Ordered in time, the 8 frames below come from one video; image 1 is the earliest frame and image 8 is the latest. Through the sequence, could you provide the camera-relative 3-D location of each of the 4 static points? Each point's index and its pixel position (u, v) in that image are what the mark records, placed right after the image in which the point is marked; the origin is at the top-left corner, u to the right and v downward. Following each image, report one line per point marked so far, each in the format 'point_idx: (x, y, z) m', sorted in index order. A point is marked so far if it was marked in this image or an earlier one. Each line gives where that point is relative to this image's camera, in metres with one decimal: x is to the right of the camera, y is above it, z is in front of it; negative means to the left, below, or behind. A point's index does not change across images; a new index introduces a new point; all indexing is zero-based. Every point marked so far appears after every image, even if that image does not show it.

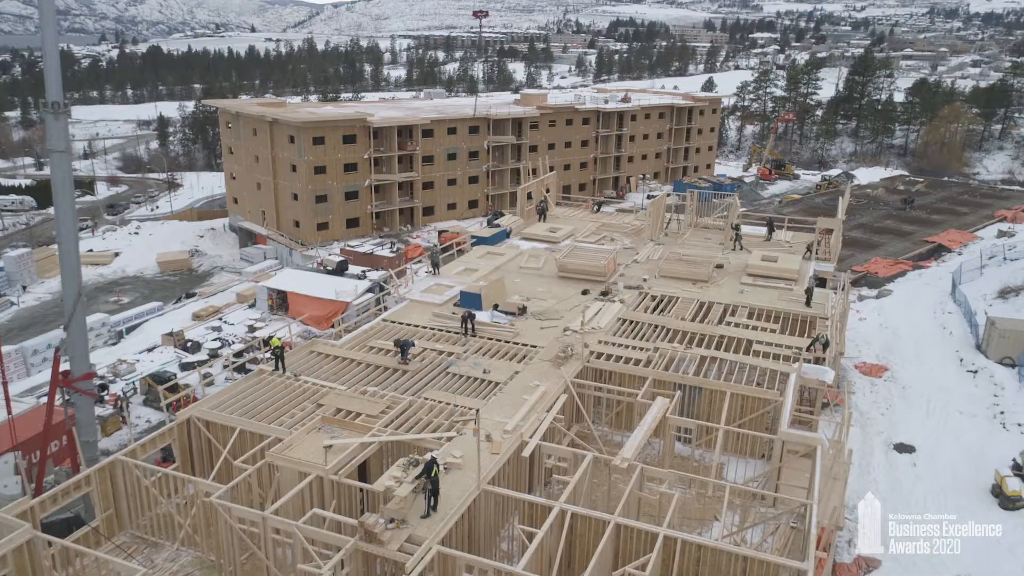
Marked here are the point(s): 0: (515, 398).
0: (0.0, -2.5, +17.5) m
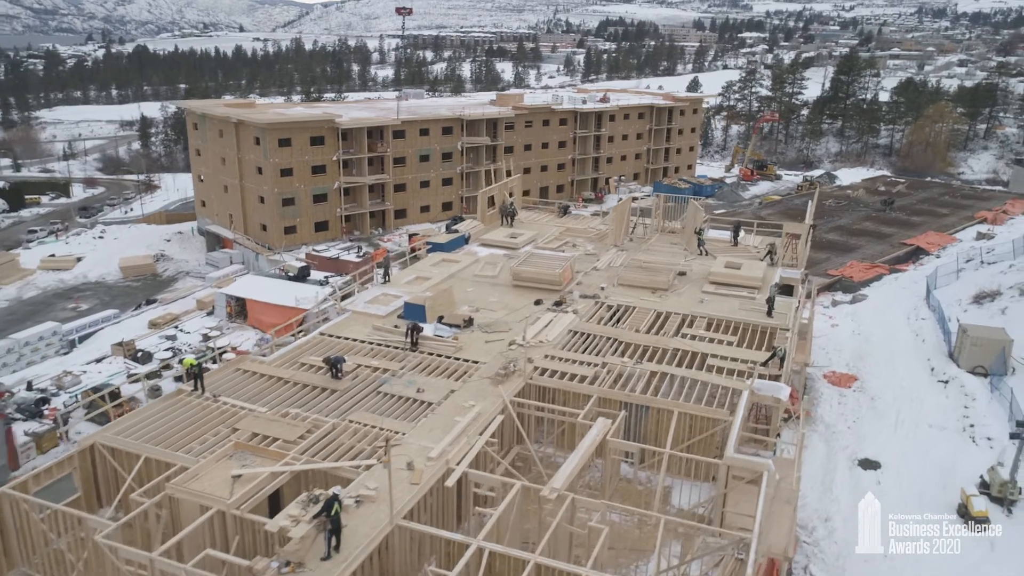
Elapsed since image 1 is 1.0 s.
0: (-1.4, -2.8, +16.5) m
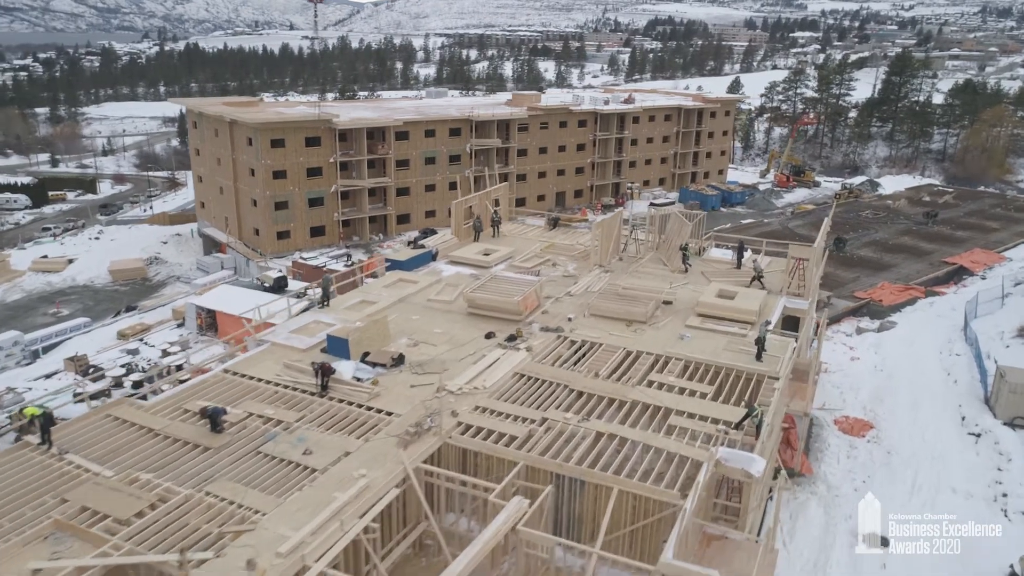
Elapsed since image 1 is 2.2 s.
0: (-3.3, -3.6, +13.4) m
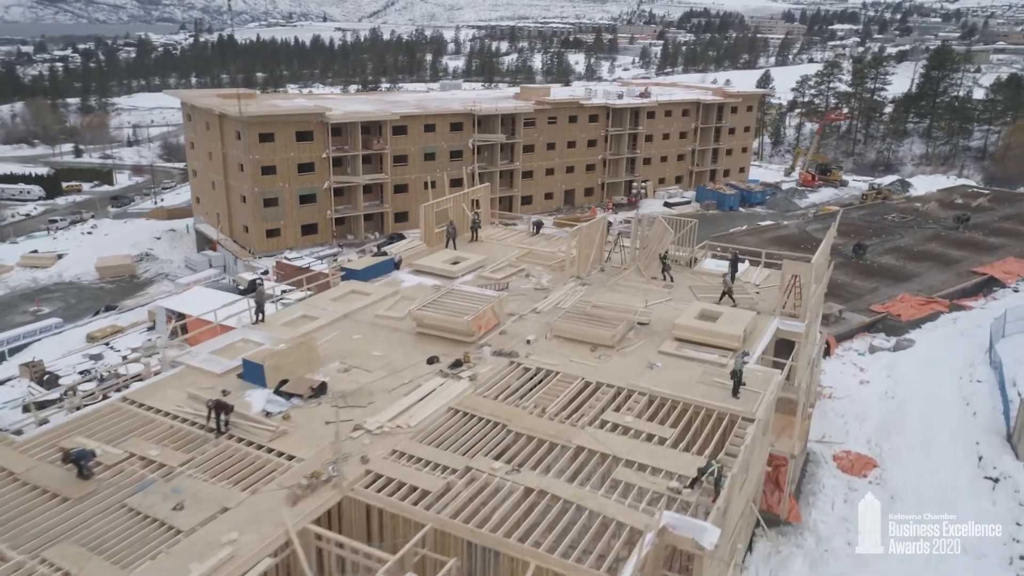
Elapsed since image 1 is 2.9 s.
0: (-4.9, -4.1, +11.3) m
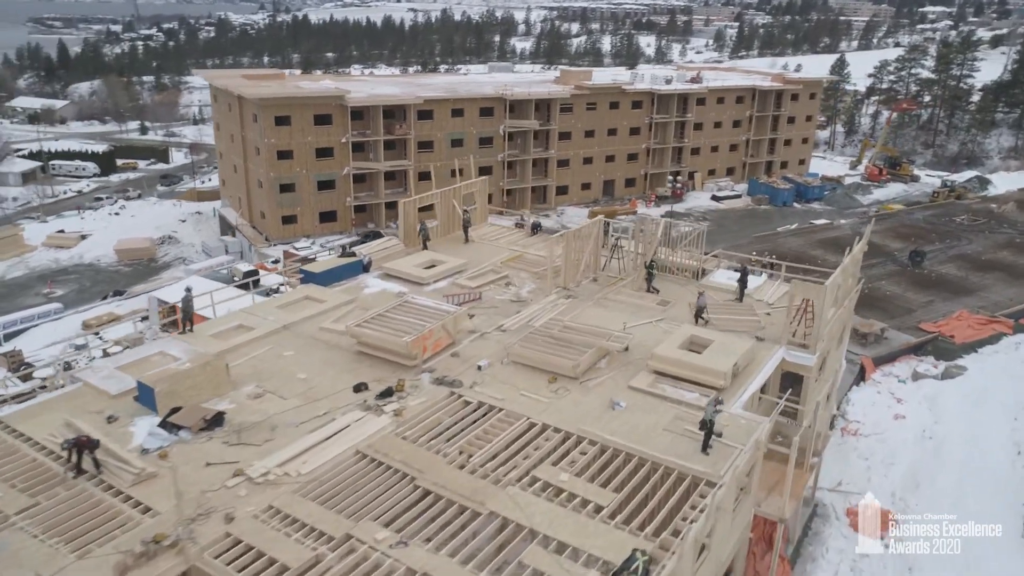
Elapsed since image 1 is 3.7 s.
0: (-6.9, -4.5, +9.2) m
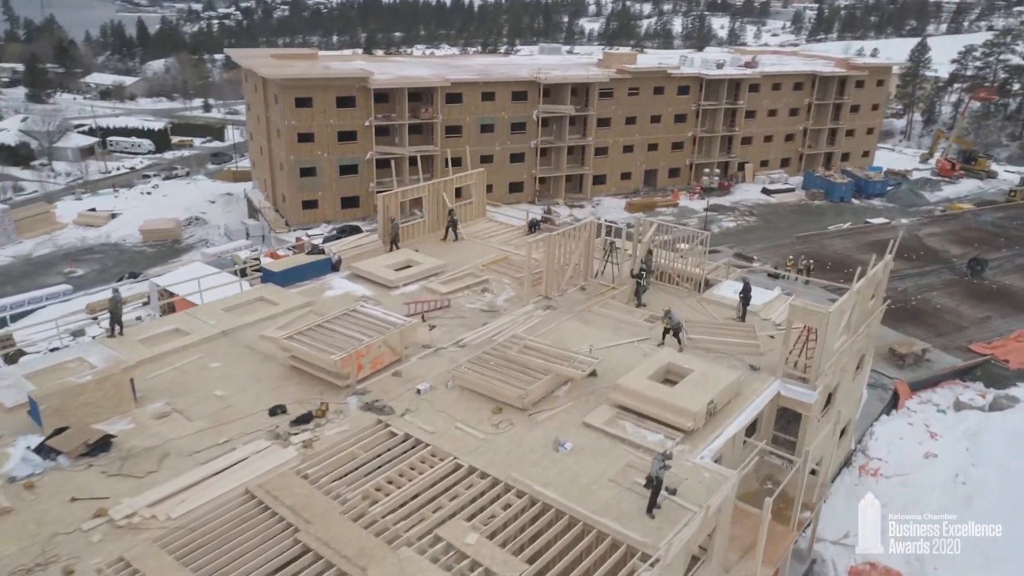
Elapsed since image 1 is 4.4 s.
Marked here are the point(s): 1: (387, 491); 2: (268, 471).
0: (-8.7, -4.7, +7.9) m
1: (-2.0, -3.3, +12.3) m
2: (-4.0, -3.0, +12.7) m
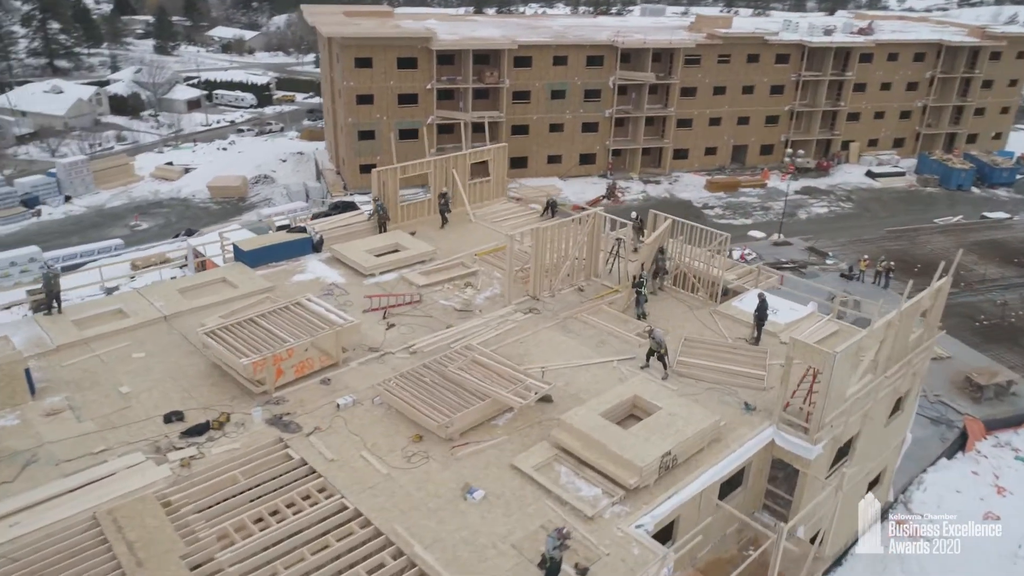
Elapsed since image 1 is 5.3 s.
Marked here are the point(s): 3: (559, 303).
0: (-11.0, -4.6, +7.2) m
1: (-3.6, -3.4, +10.6) m
2: (-5.5, -3.0, +11.2) m
3: (+1.1, -0.3, +17.5) m
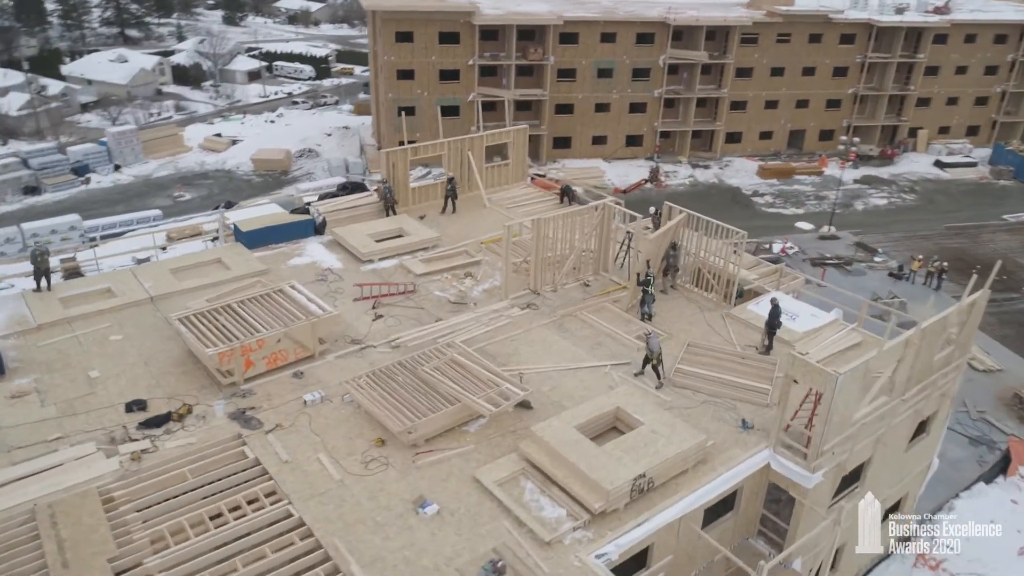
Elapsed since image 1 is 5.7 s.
0: (-11.9, -4.3, +7.3) m
1: (-4.3, -3.3, +10.1) m
2: (-6.1, -2.8, +10.8) m
3: (+1.0, -0.2, +16.5) m
